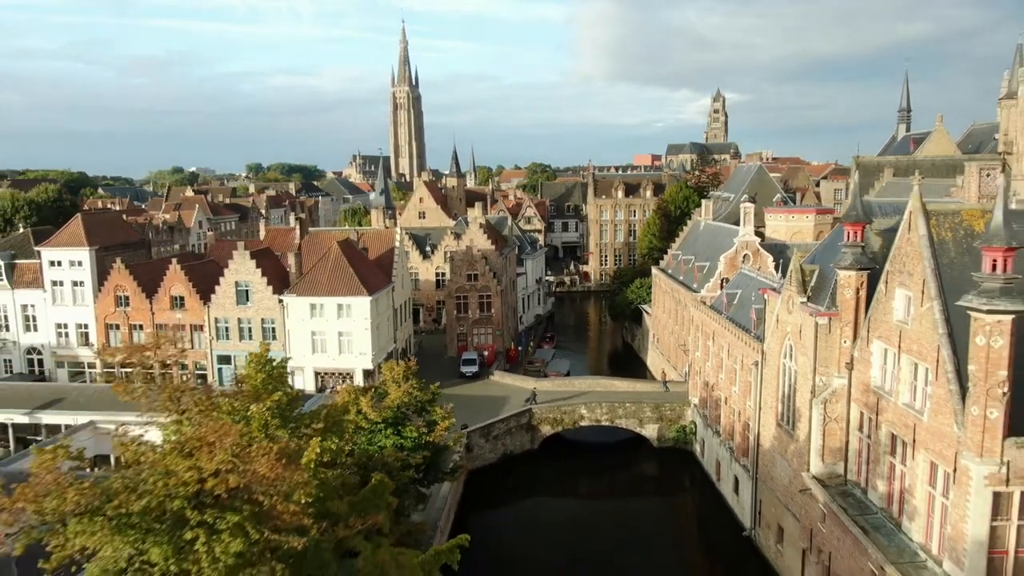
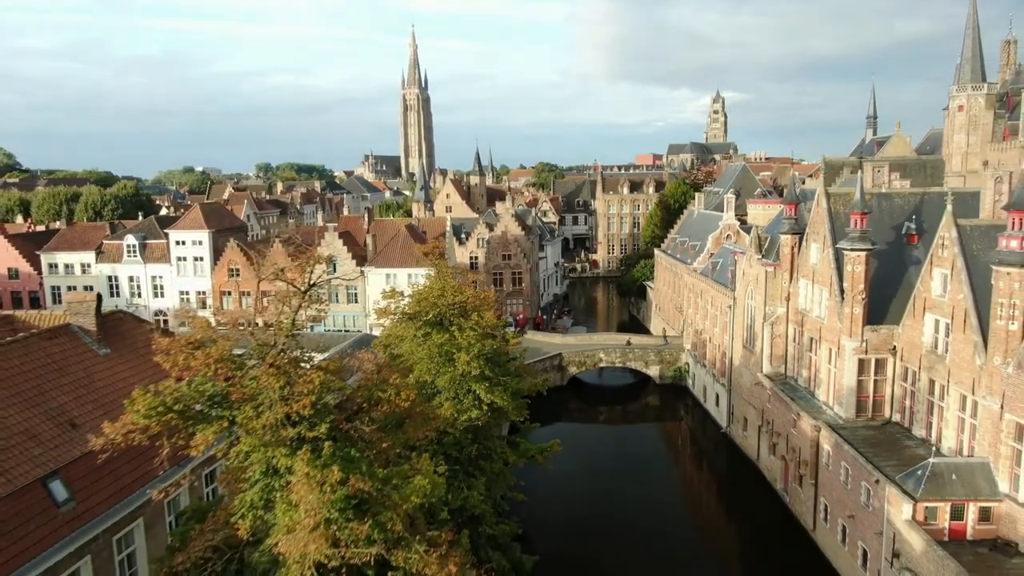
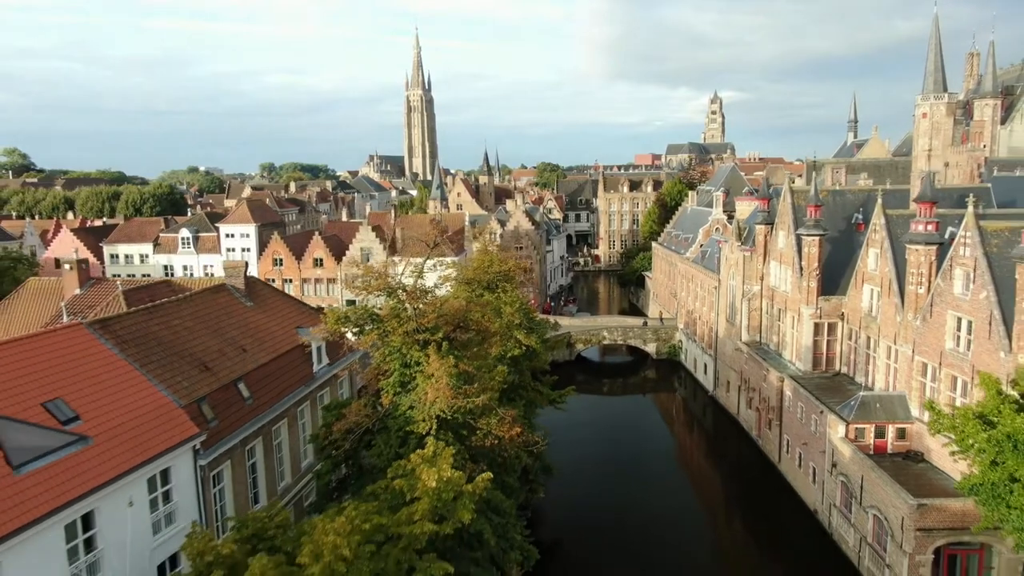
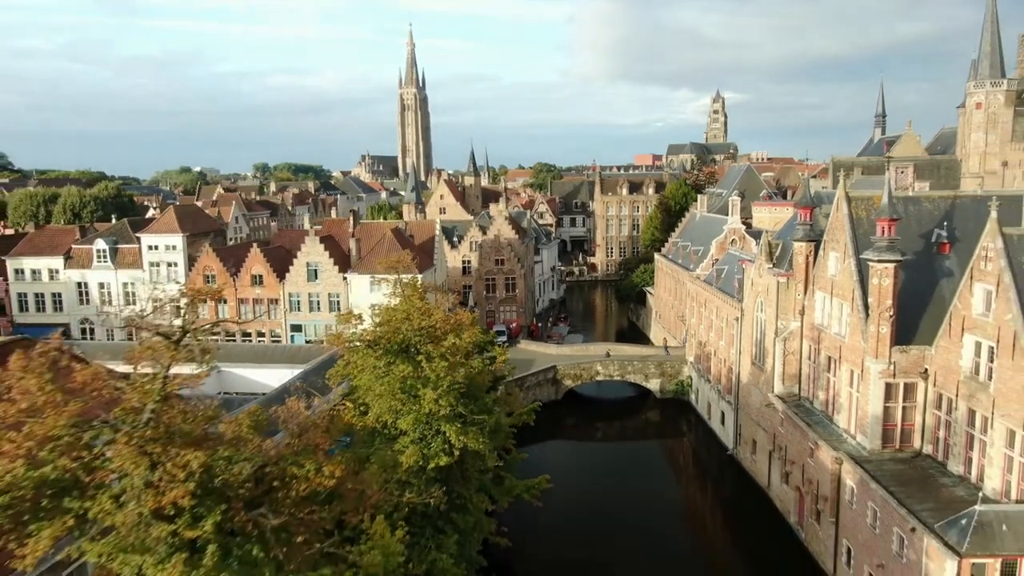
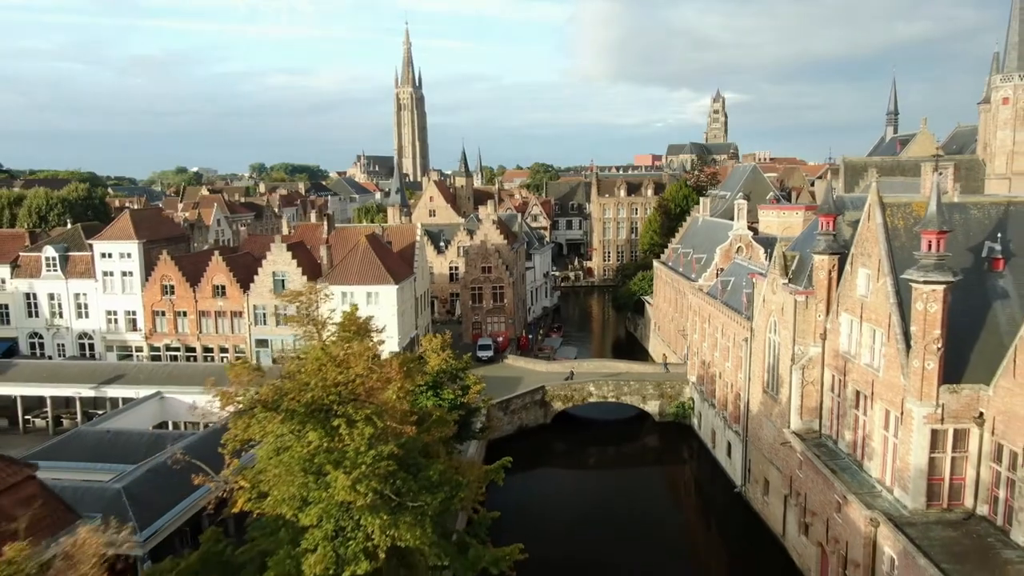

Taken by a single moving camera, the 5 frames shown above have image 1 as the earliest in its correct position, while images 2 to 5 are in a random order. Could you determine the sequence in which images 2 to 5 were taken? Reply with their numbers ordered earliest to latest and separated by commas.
5, 4, 2, 3
